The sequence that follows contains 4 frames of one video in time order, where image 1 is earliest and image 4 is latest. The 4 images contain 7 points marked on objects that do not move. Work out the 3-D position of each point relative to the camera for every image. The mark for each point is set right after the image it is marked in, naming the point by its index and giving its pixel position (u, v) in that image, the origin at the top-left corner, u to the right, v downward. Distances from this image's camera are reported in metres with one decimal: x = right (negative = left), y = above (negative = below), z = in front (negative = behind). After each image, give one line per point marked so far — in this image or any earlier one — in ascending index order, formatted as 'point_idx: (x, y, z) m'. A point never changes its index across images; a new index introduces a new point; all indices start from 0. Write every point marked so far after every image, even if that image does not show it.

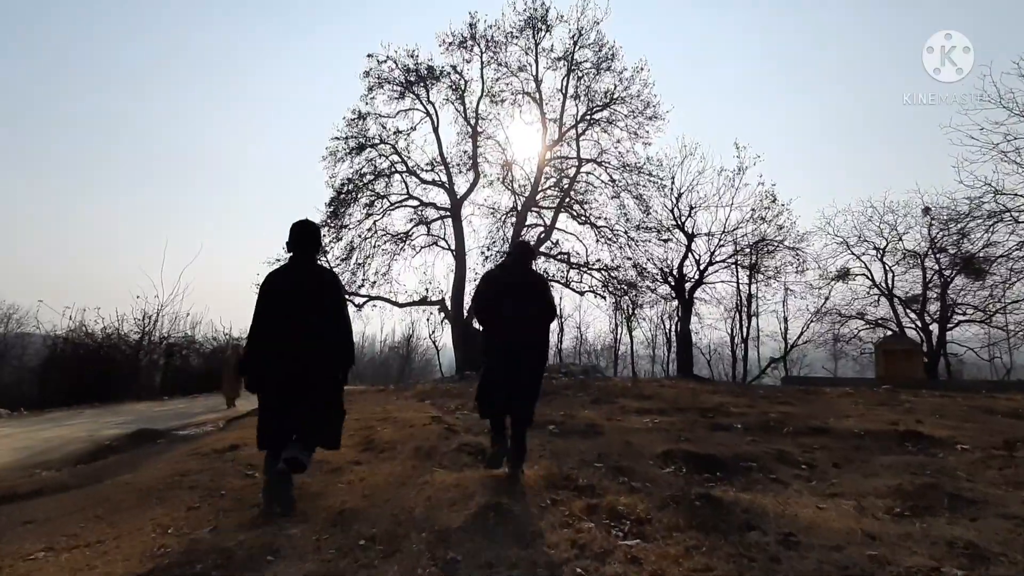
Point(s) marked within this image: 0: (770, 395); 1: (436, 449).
0: (+6.8, -2.8, +19.6) m
1: (-0.9, -1.9, +8.6) m
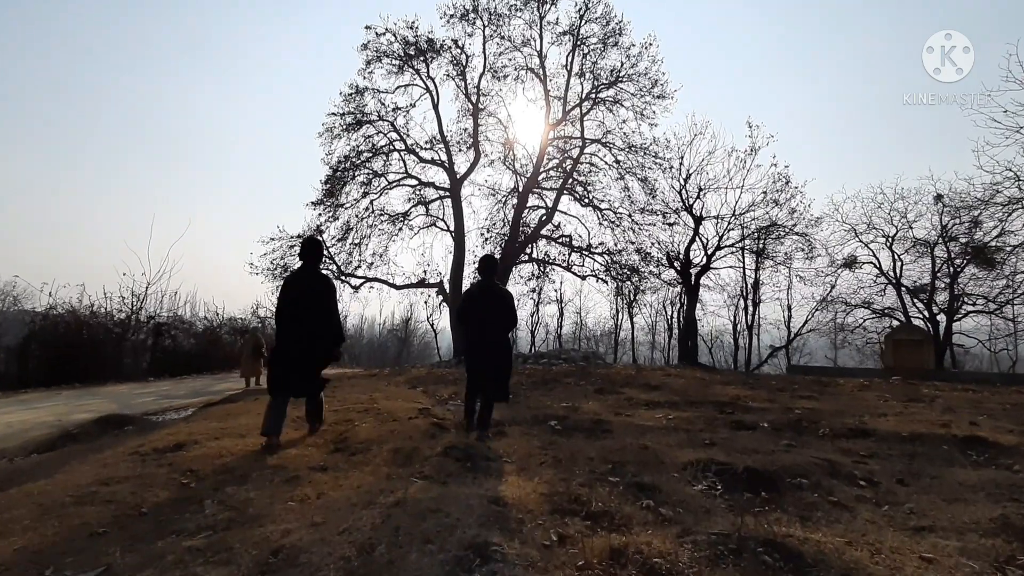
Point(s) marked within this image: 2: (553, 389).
0: (+6.7, -2.4, +18.3) m
1: (-0.9, -1.6, +7.3) m
2: (+1.0, -2.4, +17.4) m
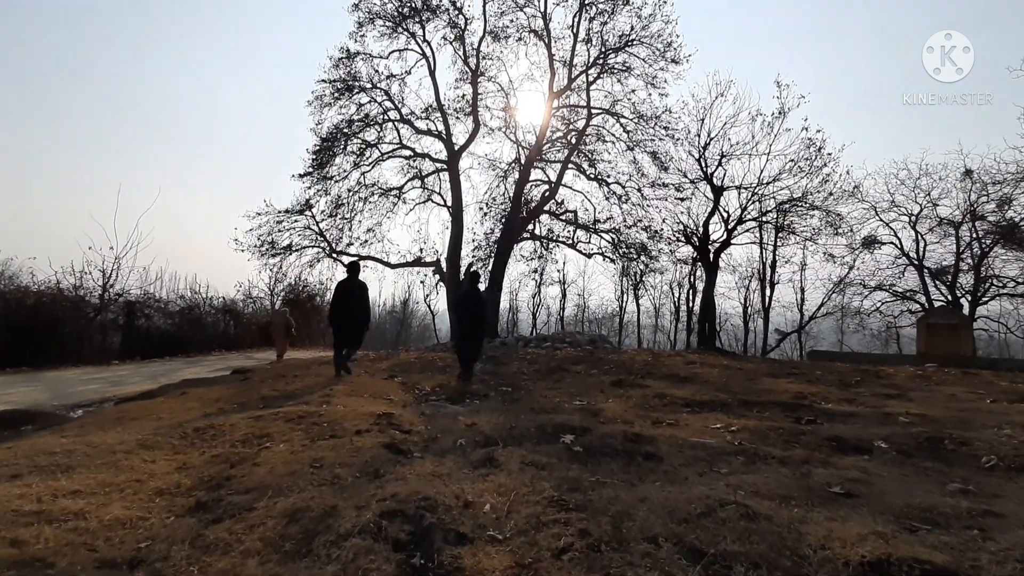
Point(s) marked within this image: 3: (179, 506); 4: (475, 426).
0: (+6.7, -1.8, +14.9) m
1: (-1.0, -1.2, +3.9) m
2: (+0.9, -1.8, +14.1) m
3: (-2.0, -1.3, +4.4) m
4: (-0.4, -1.4, +7.6) m
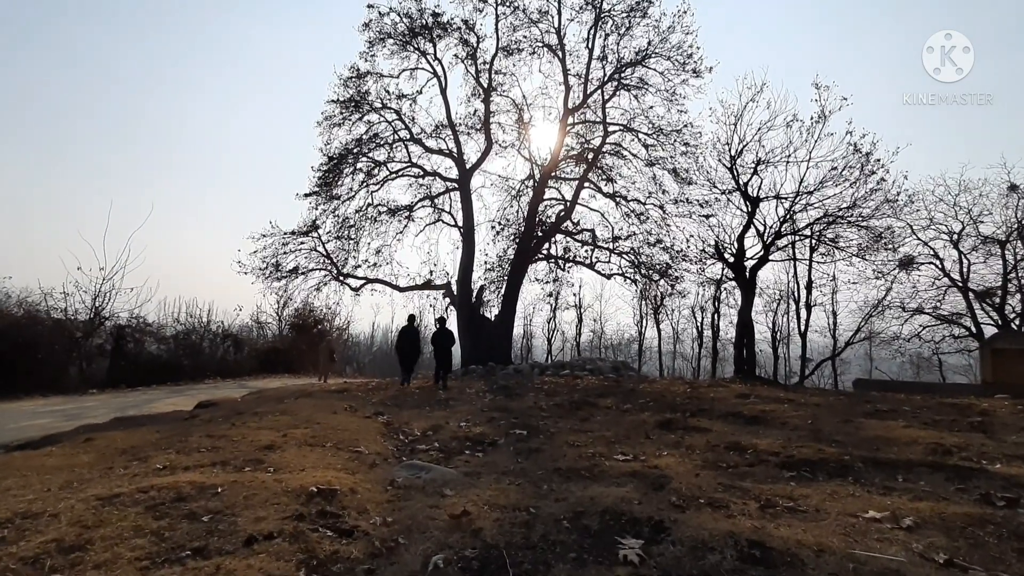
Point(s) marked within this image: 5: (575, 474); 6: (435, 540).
0: (+7.0, -2.1, +11.6) m
1: (-0.9, -1.1, +0.8) m
2: (+1.2, -2.0, +10.9) m
3: (-2.0, -1.2, +1.3) m
4: (-0.3, -1.4, +4.4) m
5: (+0.5, -1.6, +6.4) m
6: (-0.4, -1.4, +4.0) m
